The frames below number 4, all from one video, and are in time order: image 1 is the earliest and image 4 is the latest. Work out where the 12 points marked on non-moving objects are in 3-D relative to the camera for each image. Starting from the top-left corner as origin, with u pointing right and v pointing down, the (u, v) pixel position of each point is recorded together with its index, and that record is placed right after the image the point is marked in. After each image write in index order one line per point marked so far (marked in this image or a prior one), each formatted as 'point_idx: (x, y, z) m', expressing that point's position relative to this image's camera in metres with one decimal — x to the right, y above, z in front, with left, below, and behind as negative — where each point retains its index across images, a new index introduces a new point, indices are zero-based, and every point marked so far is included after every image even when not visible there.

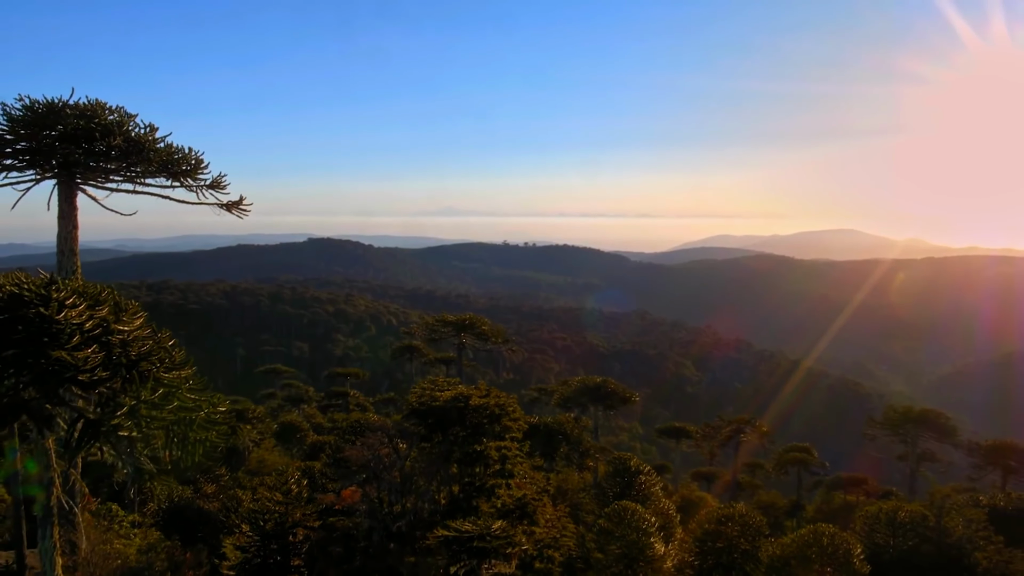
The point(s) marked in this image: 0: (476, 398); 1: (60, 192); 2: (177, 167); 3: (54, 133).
0: (-0.6, -2.0, +10.4) m
1: (-6.4, +1.4, +8.2) m
2: (-5.0, +1.8, +8.7) m
3: (-6.3, +2.1, +7.9) m
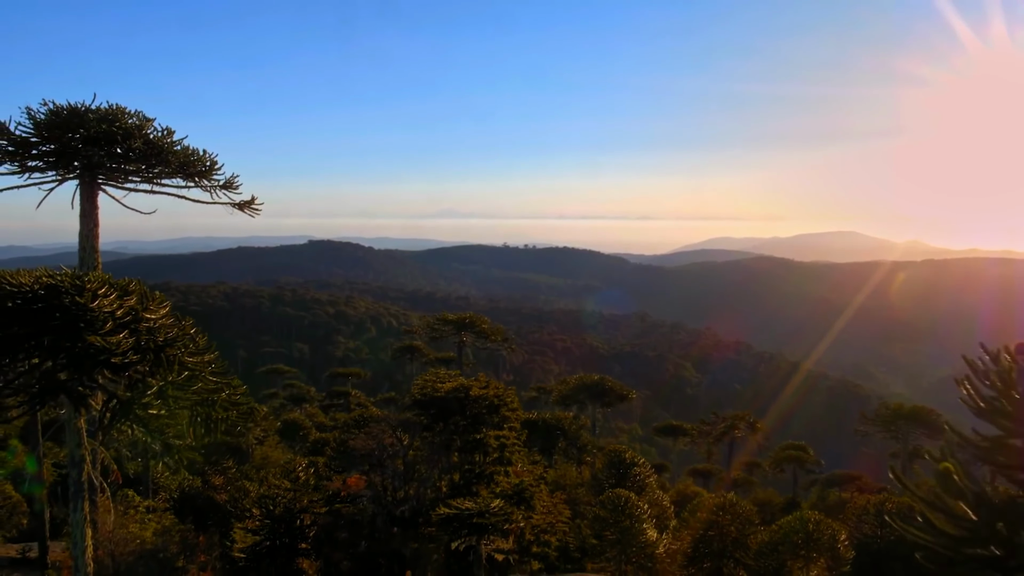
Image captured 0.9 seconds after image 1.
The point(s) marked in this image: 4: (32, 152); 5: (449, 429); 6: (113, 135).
0: (-0.7, -1.9, +10.8) m
1: (-6.4, +1.4, +8.7) m
2: (-5.0, +1.9, +9.2) m
3: (-6.3, +2.2, +8.4) m
4: (-7.5, +2.1, +9.0) m
5: (-1.1, -2.6, +10.7) m
6: (-5.9, +2.3, +8.5) m
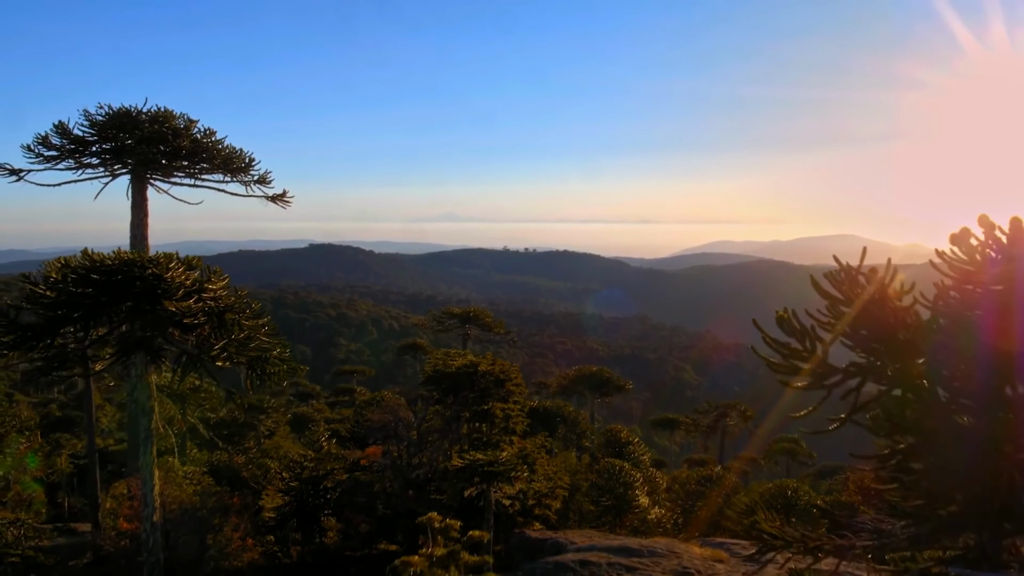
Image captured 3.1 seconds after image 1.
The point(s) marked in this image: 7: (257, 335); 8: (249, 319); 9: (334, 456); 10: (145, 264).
0: (-0.6, -1.6, +11.9) m
1: (-6.4, +1.7, +9.8) m
2: (-4.9, +2.2, +10.3) m
3: (-6.2, +2.5, +9.5) m
4: (-7.4, +2.4, +10.2) m
5: (-1.1, -2.3, +11.8) m
6: (-5.8, +2.5, +9.7) m
7: (-3.3, -0.6, +7.5) m
8: (-3.4, -0.4, +7.5) m
9: (-3.8, -3.6, +12.5) m
10: (-4.3, +0.3, +6.9) m
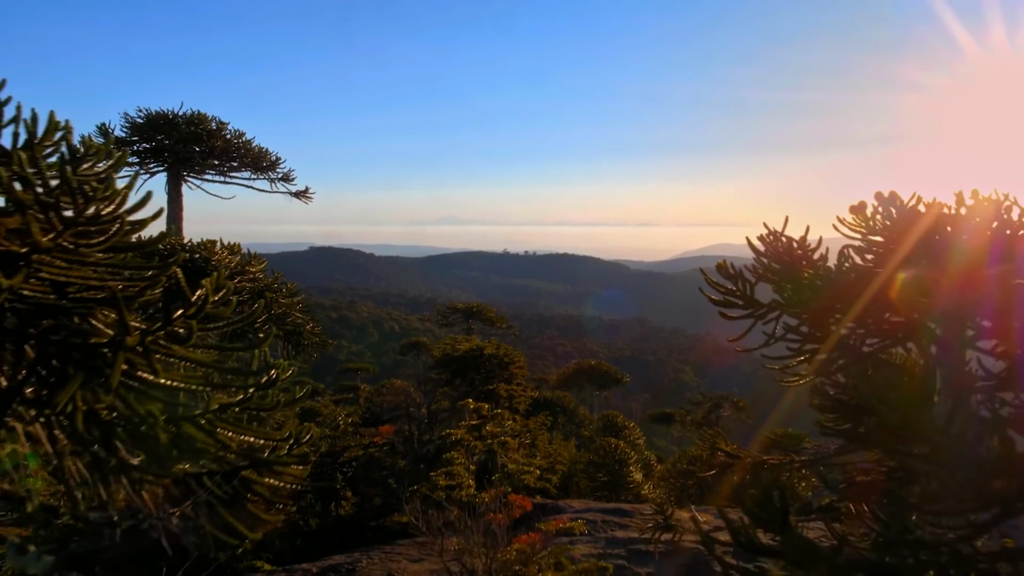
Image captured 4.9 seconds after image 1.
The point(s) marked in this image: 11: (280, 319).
0: (-0.5, -1.4, +12.8) m
1: (-6.3, +2.0, +10.8) m
2: (-4.9, +2.4, +11.2) m
3: (-6.1, +2.7, +10.5) m
4: (-7.3, +2.6, +11.1) m
5: (-1.0, -2.1, +12.7) m
6: (-5.7, +2.8, +10.6) m
7: (-3.2, -0.4, +8.4) m
8: (-3.3, -0.2, +8.4) m
9: (-3.8, -3.4, +13.4) m
10: (-4.3, +0.5, +7.8) m
11: (-3.3, -0.5, +8.2) m
